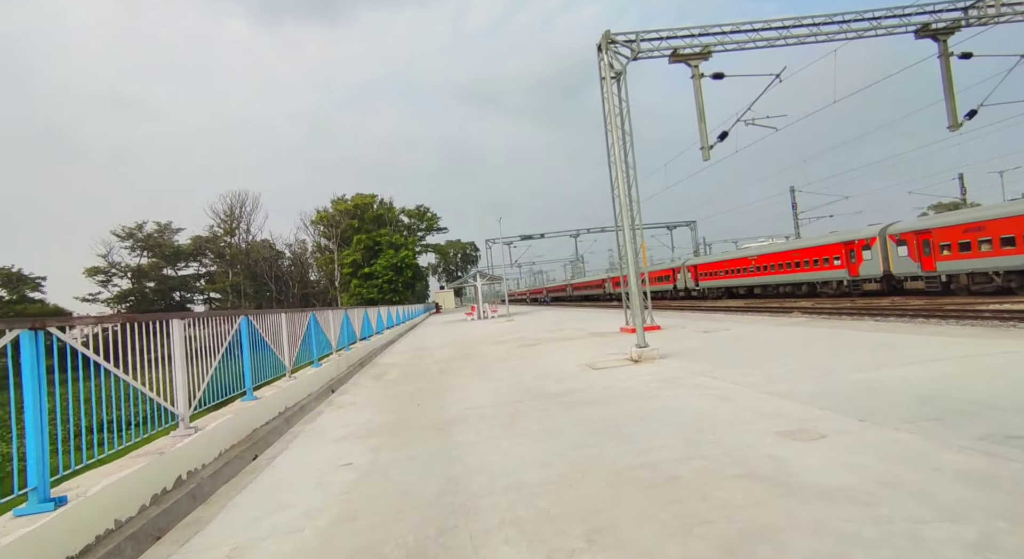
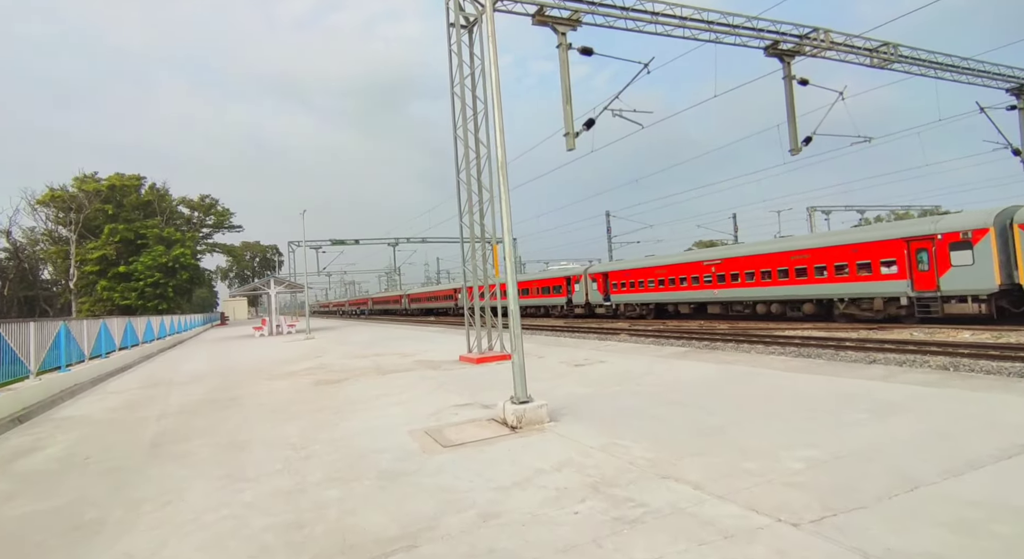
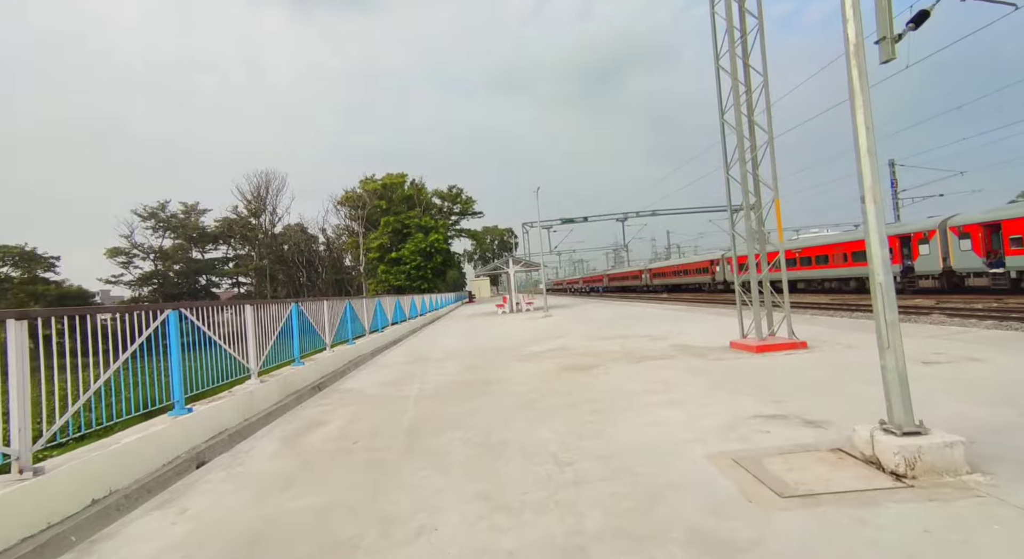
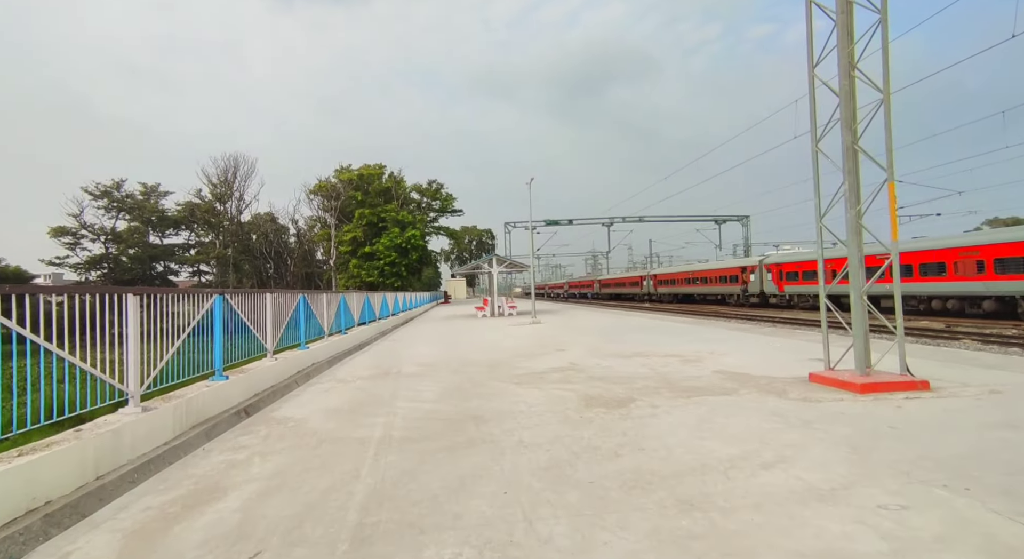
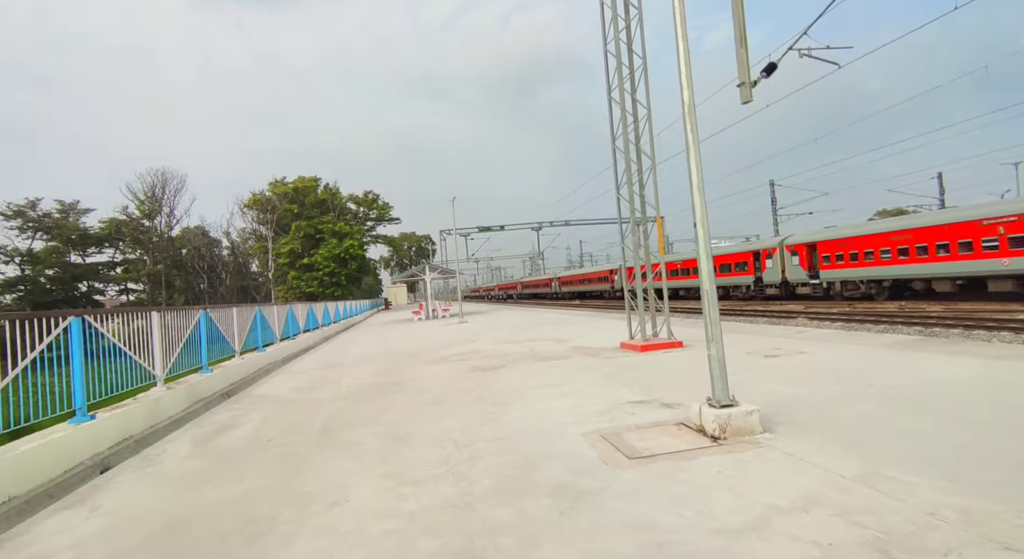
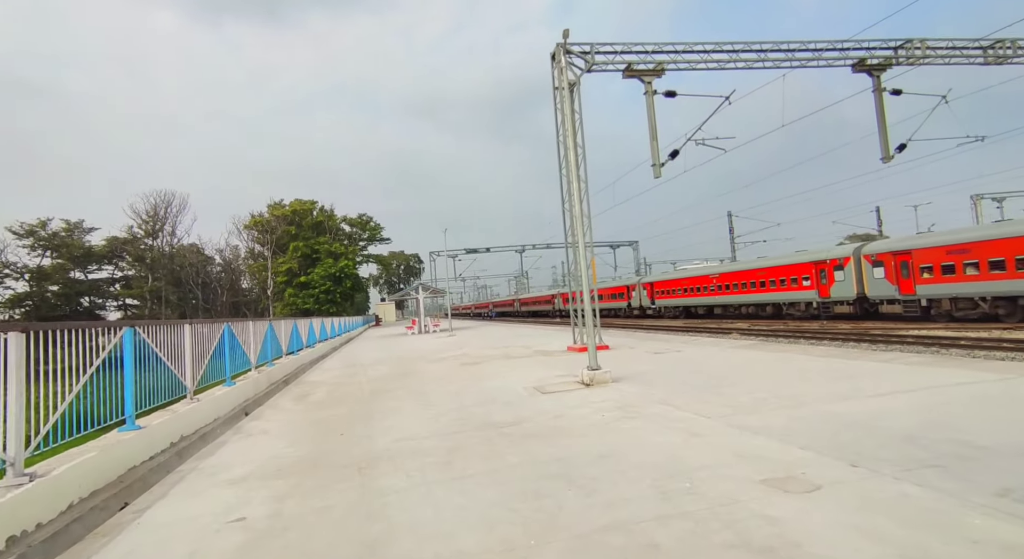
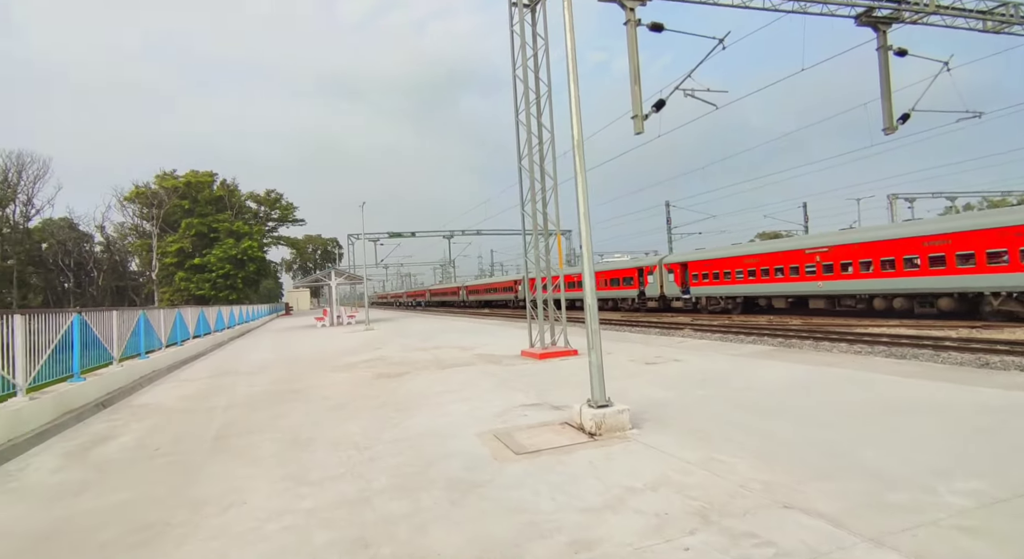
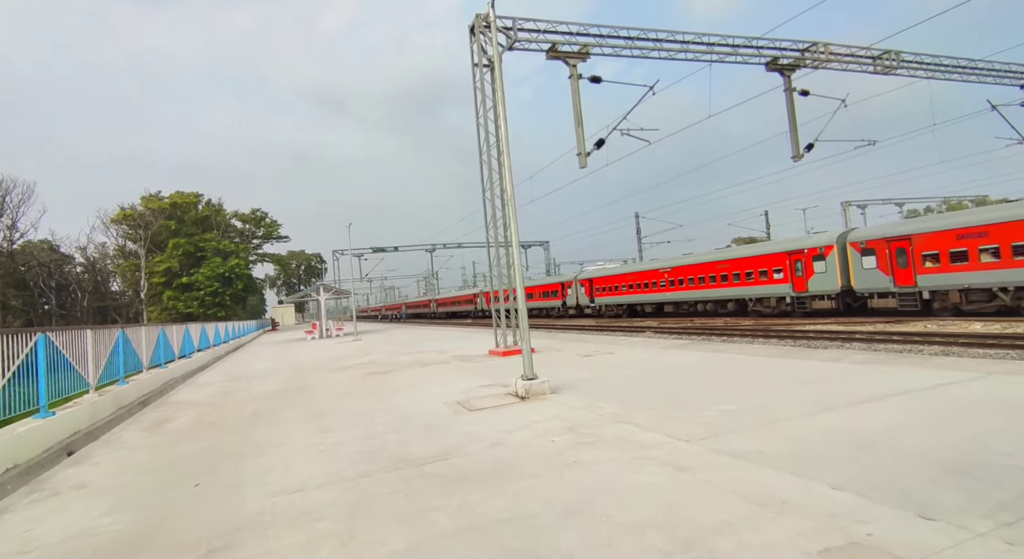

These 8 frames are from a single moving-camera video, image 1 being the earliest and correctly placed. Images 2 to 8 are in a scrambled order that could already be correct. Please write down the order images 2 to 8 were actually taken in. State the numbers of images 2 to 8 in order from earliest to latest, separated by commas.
6, 8, 2, 7, 5, 3, 4
